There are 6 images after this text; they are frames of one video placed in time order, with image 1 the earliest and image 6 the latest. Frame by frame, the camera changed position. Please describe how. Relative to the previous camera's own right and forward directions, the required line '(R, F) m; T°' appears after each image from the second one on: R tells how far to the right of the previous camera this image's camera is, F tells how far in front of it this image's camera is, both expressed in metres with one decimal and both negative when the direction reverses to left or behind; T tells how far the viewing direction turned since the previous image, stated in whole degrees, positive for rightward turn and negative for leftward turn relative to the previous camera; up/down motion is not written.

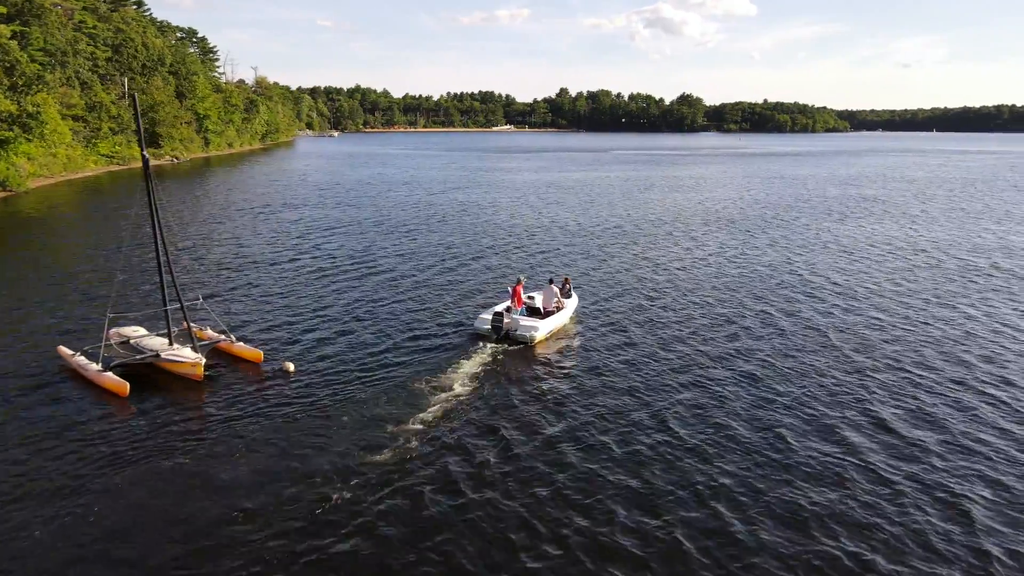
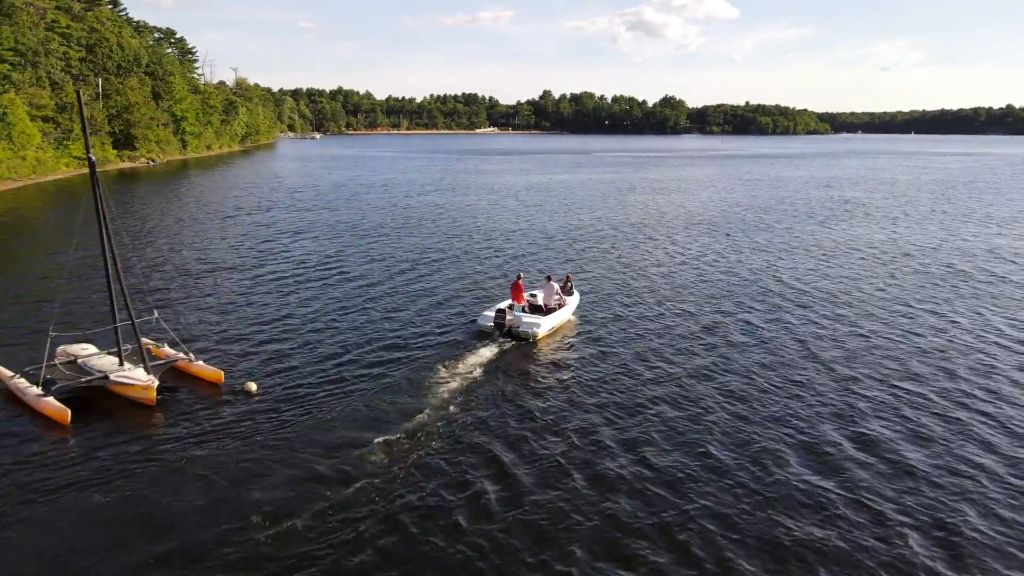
(+0.4, +0.8) m; +1°
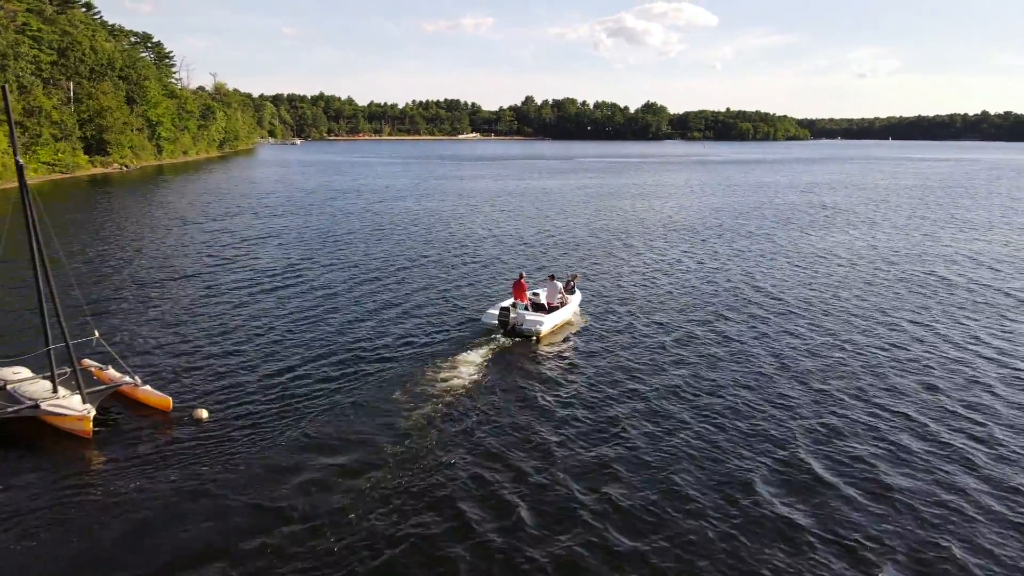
(+0.4, +1.0) m; +1°
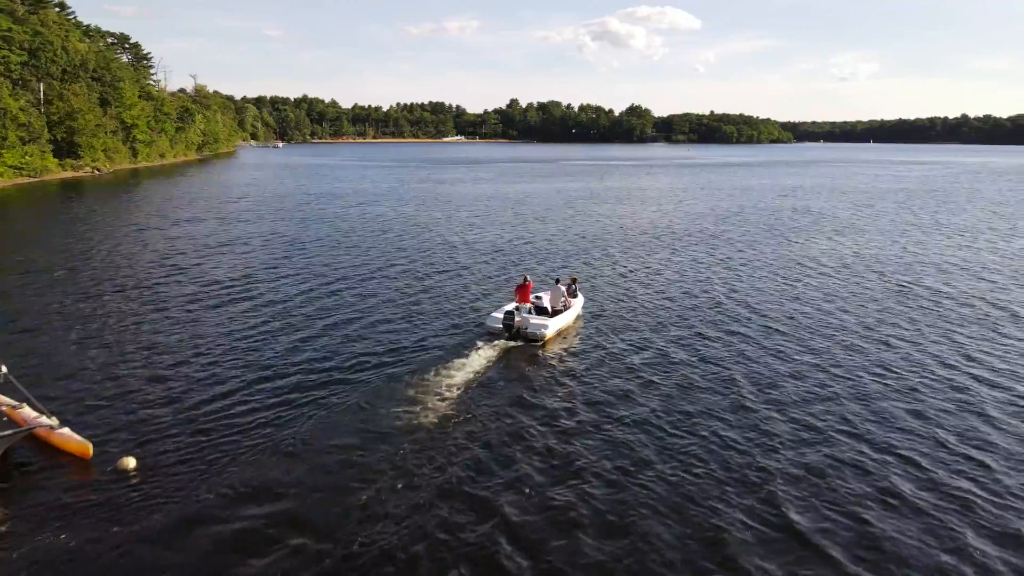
(+0.6, +1.5) m; +1°
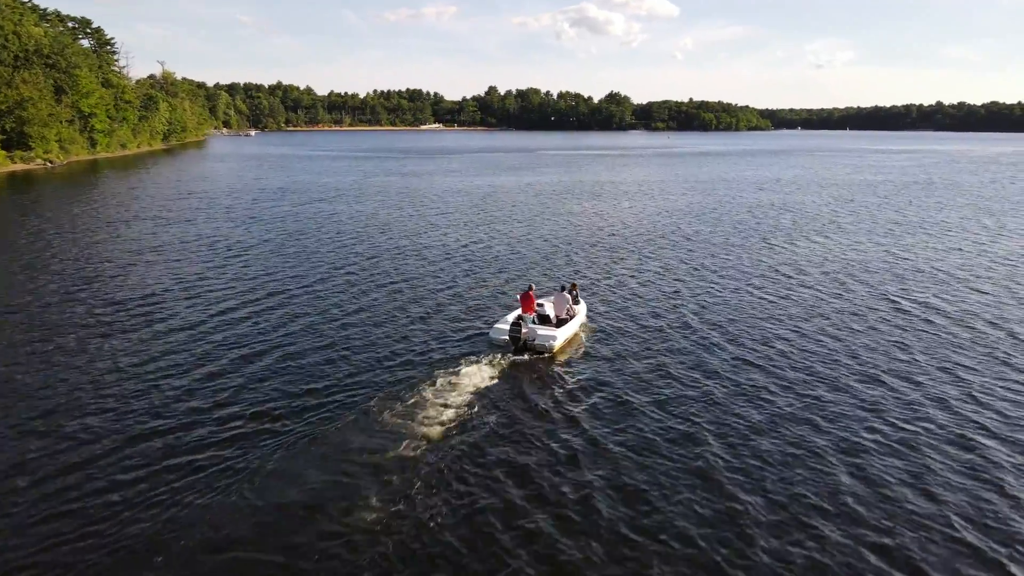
(+0.9, +2.9) m; +2°
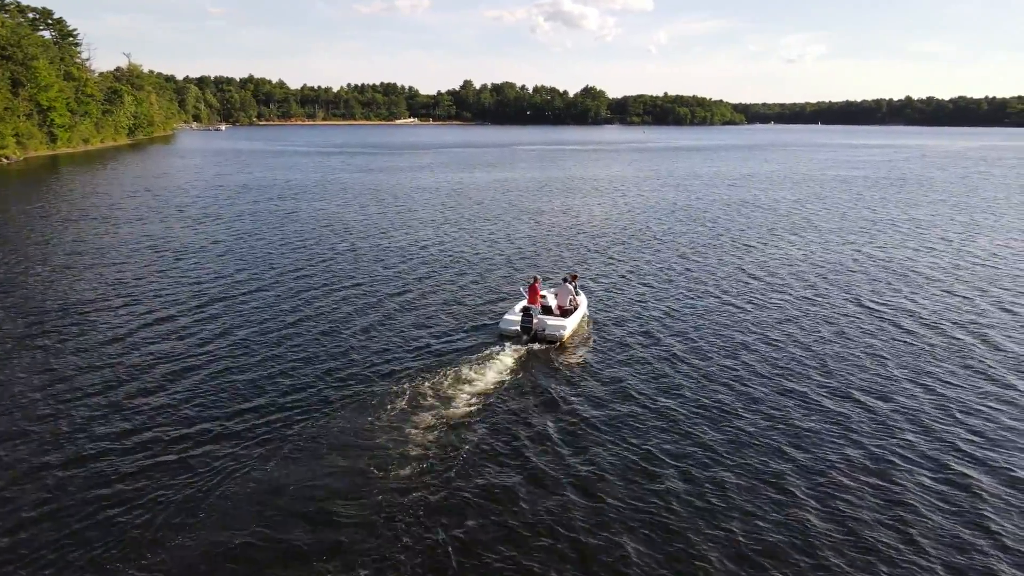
(+0.4, +1.2) m; +2°
